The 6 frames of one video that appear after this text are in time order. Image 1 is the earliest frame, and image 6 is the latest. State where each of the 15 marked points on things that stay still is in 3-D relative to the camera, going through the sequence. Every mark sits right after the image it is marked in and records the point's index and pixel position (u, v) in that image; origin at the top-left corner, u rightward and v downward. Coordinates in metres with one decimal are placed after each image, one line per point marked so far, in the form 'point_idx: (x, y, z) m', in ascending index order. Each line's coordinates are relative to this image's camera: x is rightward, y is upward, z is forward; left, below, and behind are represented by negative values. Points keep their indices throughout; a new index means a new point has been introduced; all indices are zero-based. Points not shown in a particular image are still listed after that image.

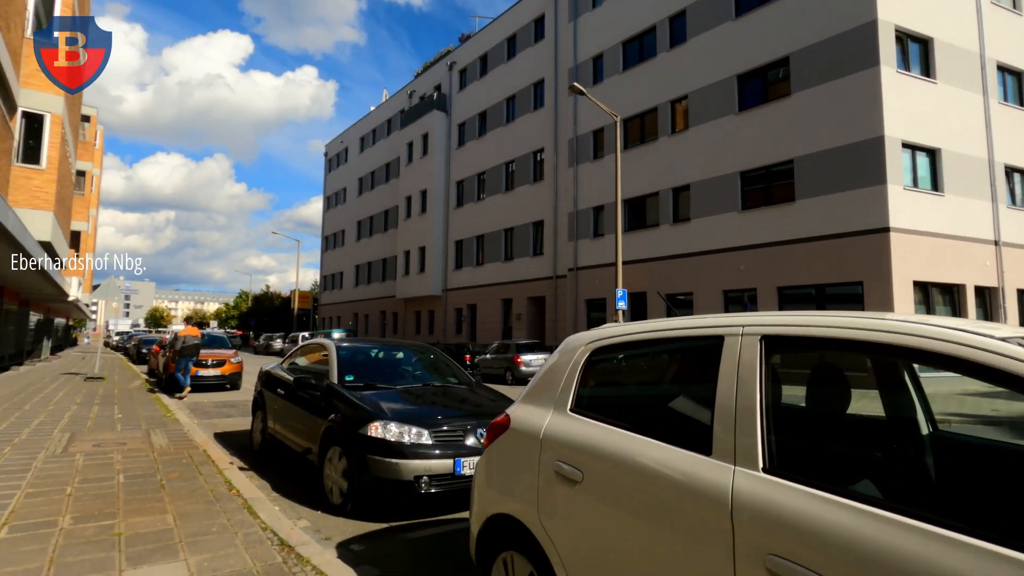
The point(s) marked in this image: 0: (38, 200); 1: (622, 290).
0: (-15.8, +3.0, +17.9) m
1: (+3.7, -0.1, +17.7) m
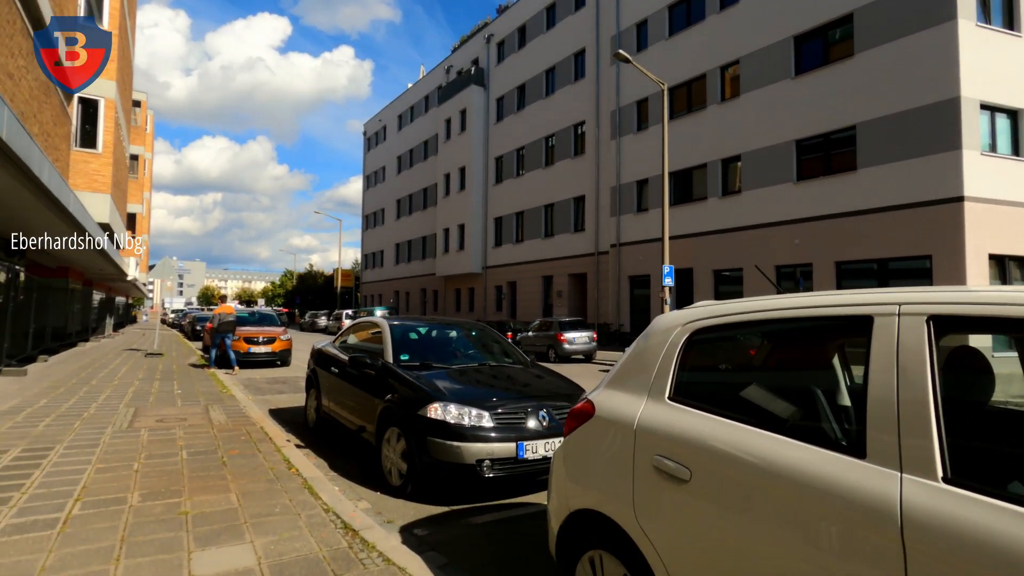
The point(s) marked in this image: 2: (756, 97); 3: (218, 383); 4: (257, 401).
0: (-14.4, +3.6, +18.6) m
1: (+5.0, +0.7, +17.2) m
2: (+8.7, +6.8, +19.1) m
3: (-5.6, -1.8, +10.3) m
4: (-4.1, -1.8, +8.7) m
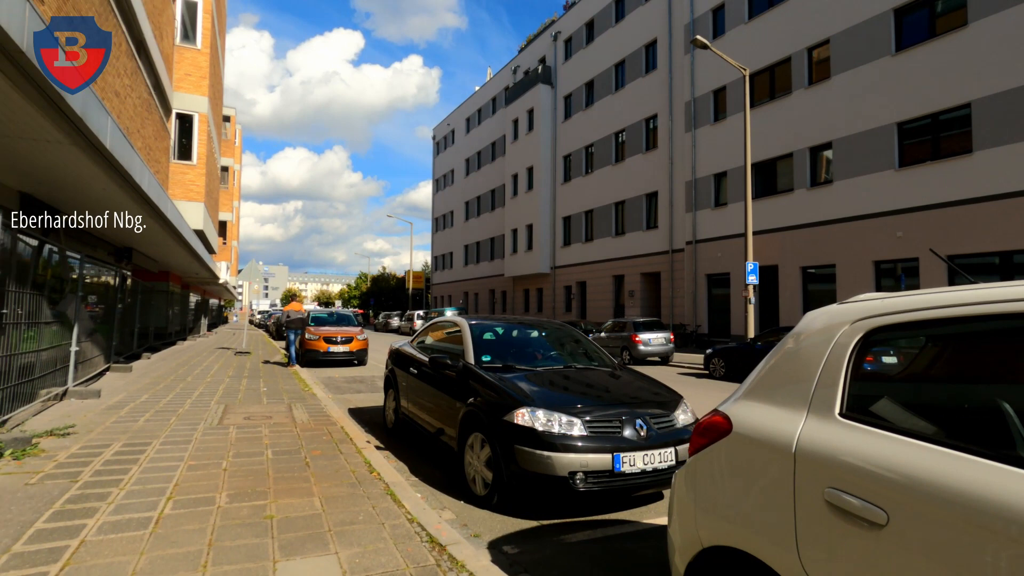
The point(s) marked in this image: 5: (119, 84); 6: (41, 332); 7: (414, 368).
0: (-11.9, +3.5, +19.9) m
1: (+7.2, +0.7, +16.1) m
2: (+11.1, +6.9, +17.6) m
3: (-4.1, -1.8, +10.5) m
4: (-2.9, -1.8, +8.8) m
5: (-9.0, +4.7, +12.3) m
6: (-6.4, -0.6, +7.2) m
7: (-1.0, -0.9, +5.7) m
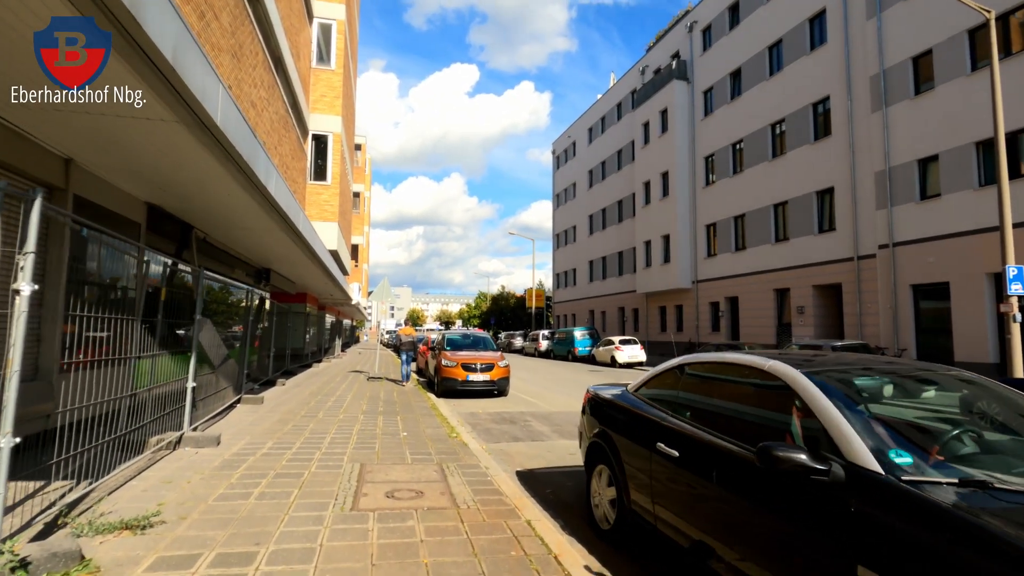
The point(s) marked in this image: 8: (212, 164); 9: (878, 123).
0: (-6.8, +2.8, +19.6) m
1: (+11.2, +0.5, +11.9) m
2: (+15.2, +6.6, +12.8) m
3: (-1.1, -2.1, +8.7) m
4: (-0.2, -2.1, +6.7) m
5: (-5.6, +4.2, +11.7) m
6: (-4.0, -0.9, +6.0) m
7: (+0.9, -1.0, +3.4) m
8: (-3.6, +1.6, +6.4) m
9: (+13.1, +5.9, +19.2) m
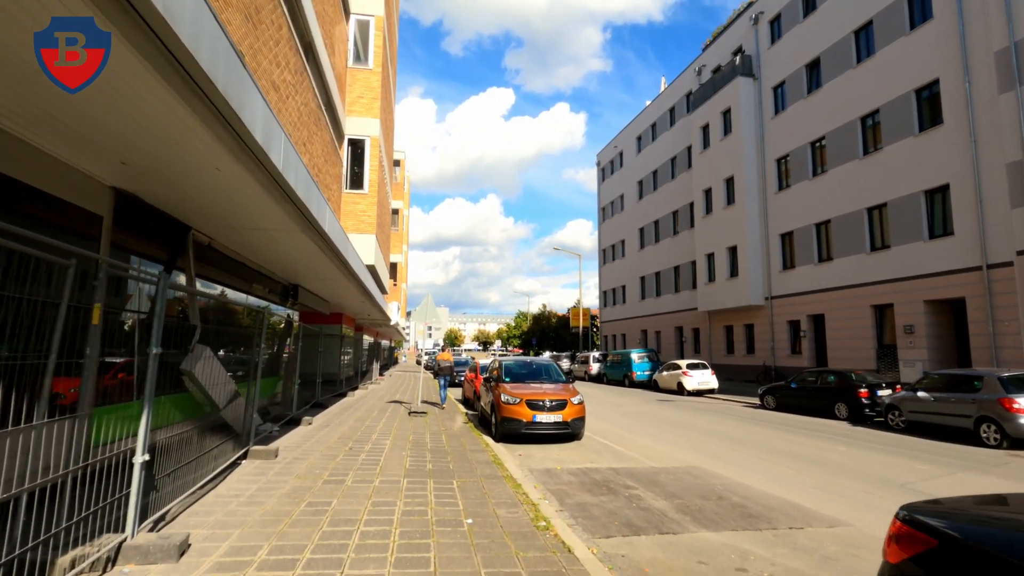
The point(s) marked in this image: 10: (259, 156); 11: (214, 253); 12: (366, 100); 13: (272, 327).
0: (-4.9, +2.1, +17.7) m
1: (+12.5, +0.3, +8.7) m
2: (+16.5, +6.5, +9.5) m
3: (+0.1, -2.3, +6.3) m
4: (+0.8, -2.2, +4.2) m
5: (-4.3, +3.9, +9.7) m
6: (-3.0, -1.0, +3.8) m
7: (+1.7, -0.9, +0.8) m
8: (-2.6, +1.4, +4.2) m
9: (+14.9, +5.5, +16.1) m
10: (-2.4, +1.3, +5.0) m
11: (-4.8, +0.5, +8.5) m
12: (-5.1, +6.5, +18.6) m
13: (-4.1, -0.7, +9.1) m
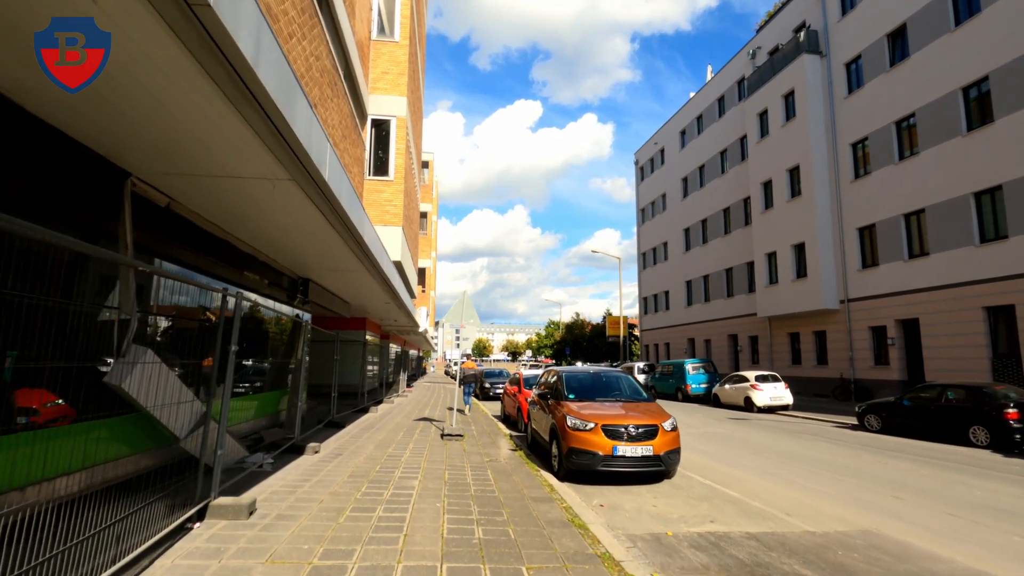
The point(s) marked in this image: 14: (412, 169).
0: (-3.6, +2.2, +15.5) m
1: (+13.4, +0.6, +5.6) m
2: (+17.4, +6.7, +6.3) m
3: (+0.8, -2.1, +3.7) m
4: (+1.5, -1.9, +1.6) m
5: (-3.3, +4.1, +7.5) m
6: (-2.3, -0.7, +1.4) m
7: (+2.2, -0.6, -1.8) m
8: (-2.0, +1.7, +1.9) m
9: (+16.2, +5.6, +12.9) m
10: (-1.7, +1.6, +2.7) m
11: (-3.9, +0.7, +6.3) m
12: (-3.7, +6.5, +16.5) m
13: (-3.2, -0.5, +6.8) m
14: (-3.7, +4.4, +19.8) m
